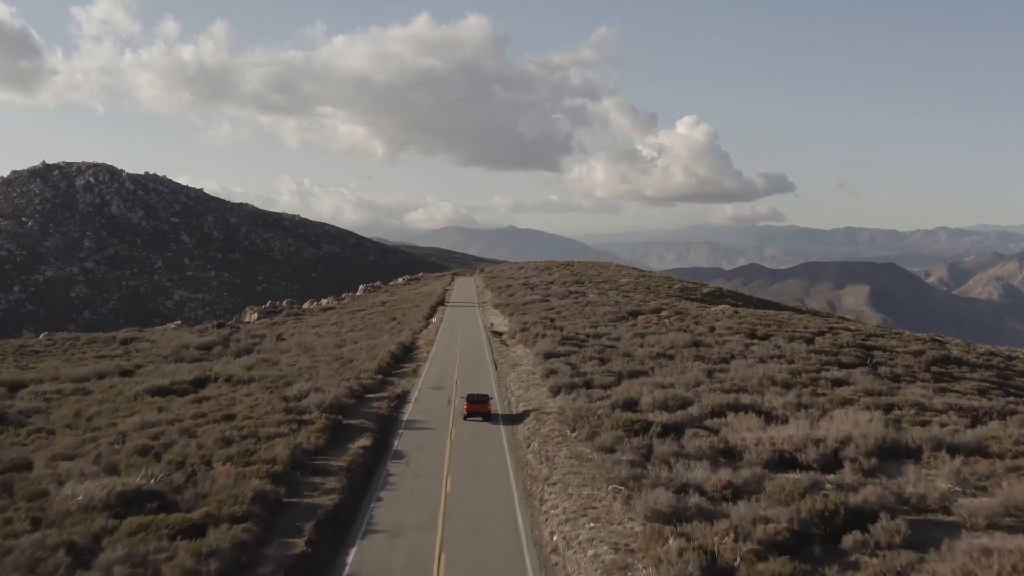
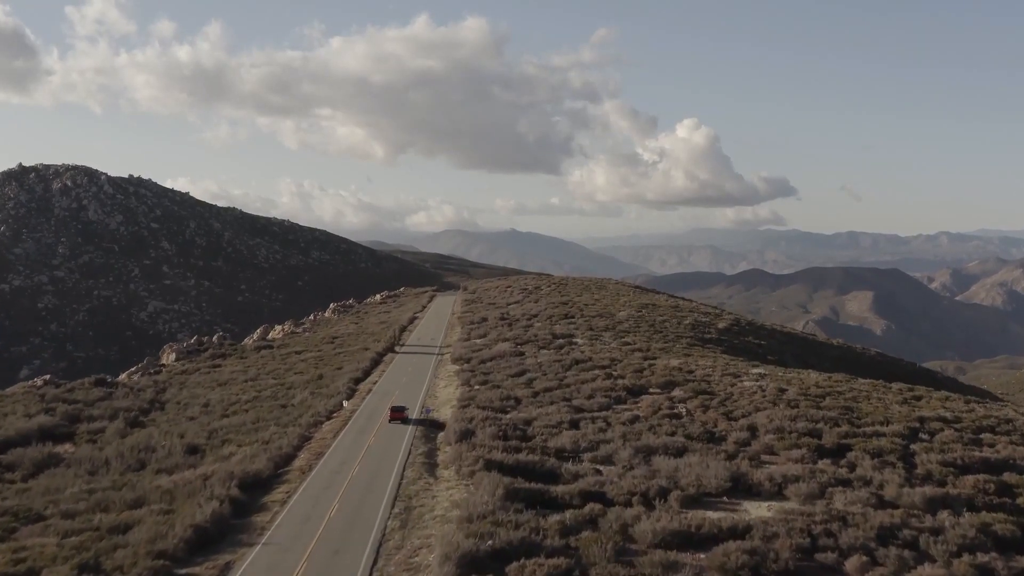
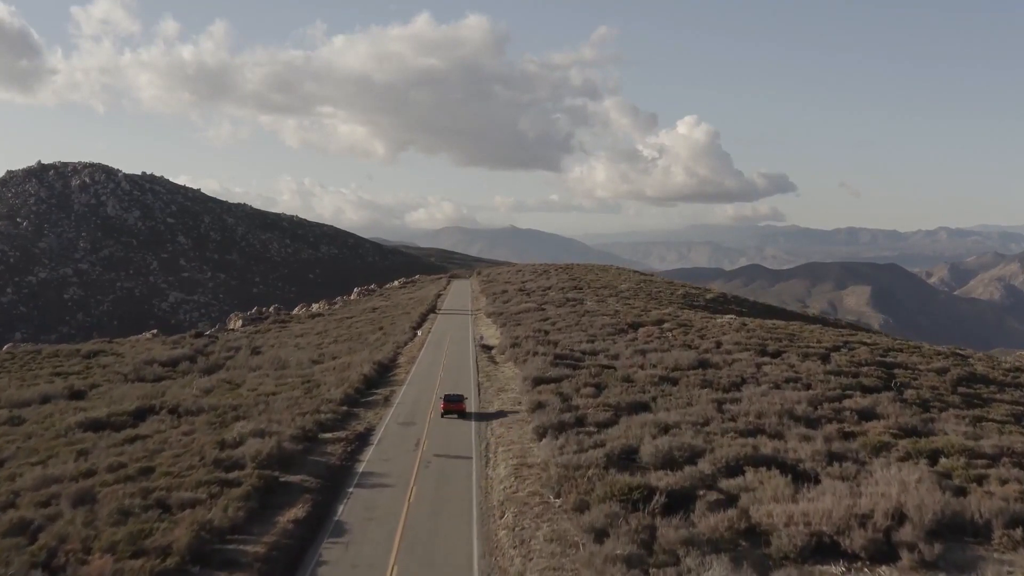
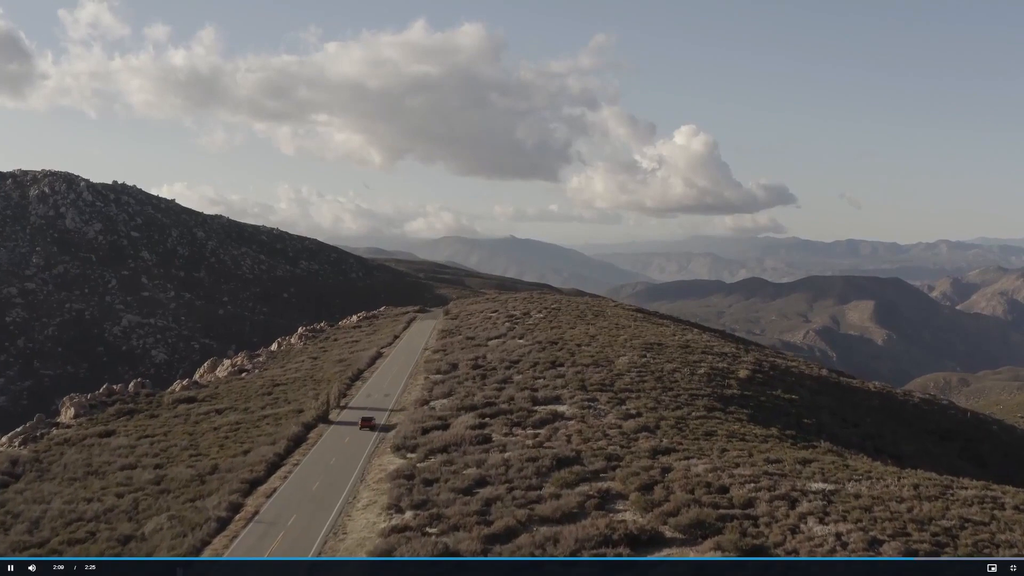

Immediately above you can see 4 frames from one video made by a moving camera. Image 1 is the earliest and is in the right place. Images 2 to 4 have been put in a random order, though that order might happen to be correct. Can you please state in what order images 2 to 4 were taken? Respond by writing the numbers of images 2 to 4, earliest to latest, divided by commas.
3, 2, 4
